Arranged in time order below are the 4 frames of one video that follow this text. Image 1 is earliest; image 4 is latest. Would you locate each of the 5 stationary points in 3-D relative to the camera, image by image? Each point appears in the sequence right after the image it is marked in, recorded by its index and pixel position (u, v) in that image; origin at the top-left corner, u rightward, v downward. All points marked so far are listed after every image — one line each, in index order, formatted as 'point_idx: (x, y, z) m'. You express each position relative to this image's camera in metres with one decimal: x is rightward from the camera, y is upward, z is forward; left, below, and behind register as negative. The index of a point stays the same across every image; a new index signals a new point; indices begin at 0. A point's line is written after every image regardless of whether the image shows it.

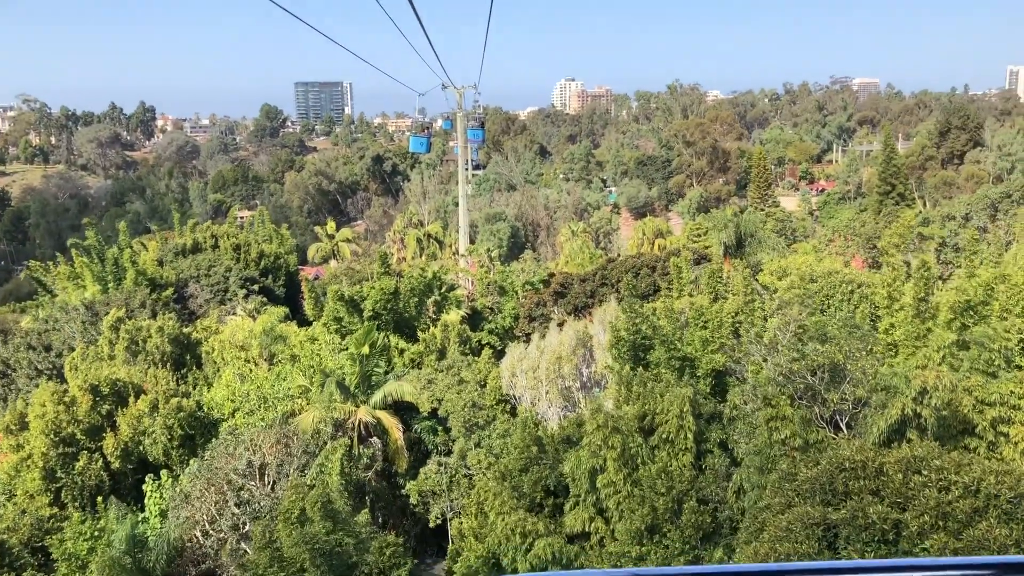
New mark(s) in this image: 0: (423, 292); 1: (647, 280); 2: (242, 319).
0: (-1.4, -0.1, +14.7) m
1: (+2.4, +0.1, +15.9) m
2: (-5.0, -0.6, +17.0) m
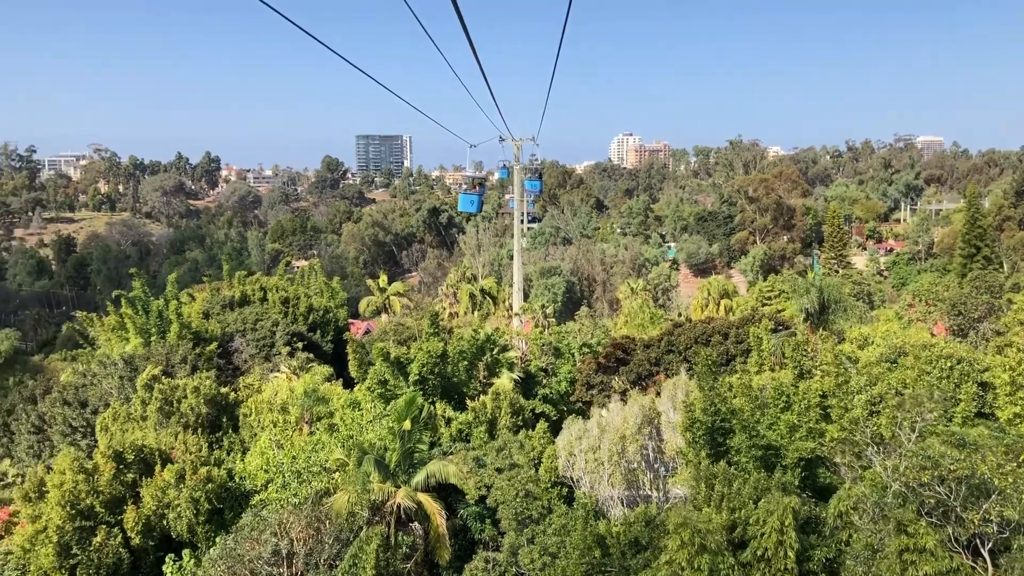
0: (-0.6, -1.0, +13.8) m
1: (+3.3, -1.0, +14.7) m
2: (-4.0, -1.6, +16.2) m
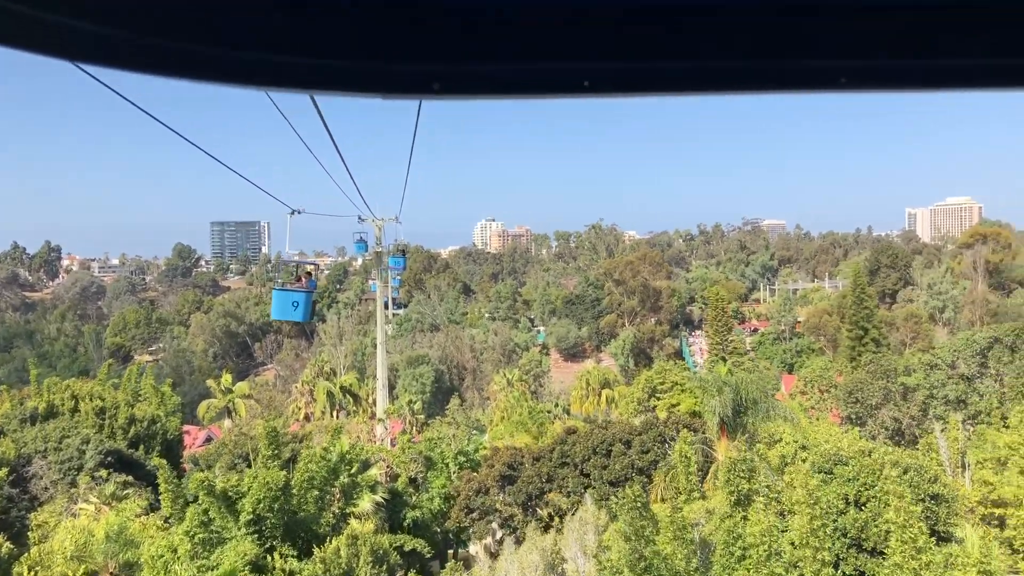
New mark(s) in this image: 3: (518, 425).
0: (-2.2, -2.3, +11.1) m
1: (+1.5, -2.3, +12.6) m
2: (-6.0, -3.2, +13.0) m
3: (+0.2, -2.9, +19.5) m
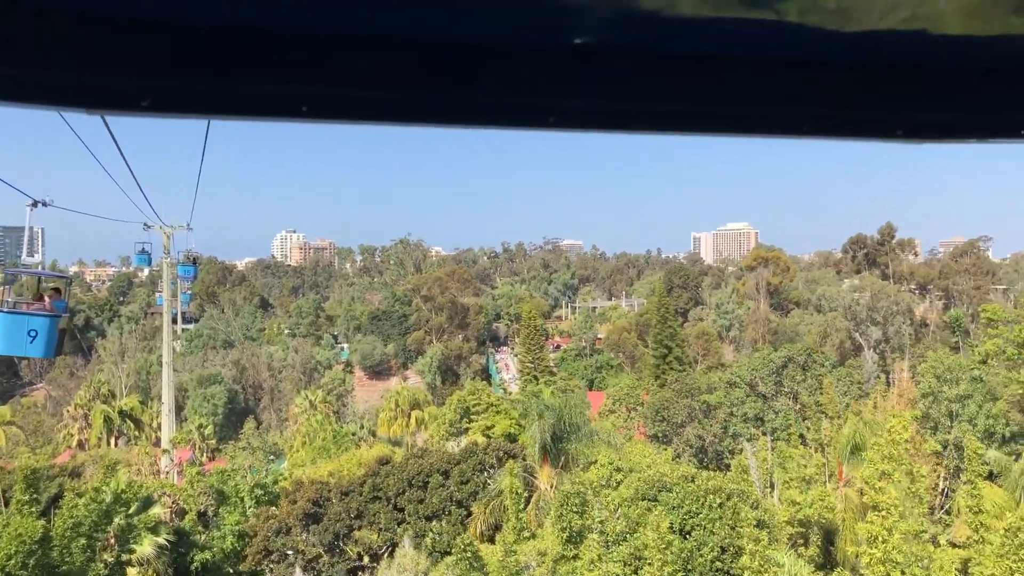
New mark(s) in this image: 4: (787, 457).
0: (-4.3, -2.5, +9.5) m
1: (-1.0, -2.5, +11.8) m
2: (-8.3, -3.3, +10.6) m
3: (-3.7, -3.2, +18.2) m
4: (+4.4, -2.7, +14.7) m
